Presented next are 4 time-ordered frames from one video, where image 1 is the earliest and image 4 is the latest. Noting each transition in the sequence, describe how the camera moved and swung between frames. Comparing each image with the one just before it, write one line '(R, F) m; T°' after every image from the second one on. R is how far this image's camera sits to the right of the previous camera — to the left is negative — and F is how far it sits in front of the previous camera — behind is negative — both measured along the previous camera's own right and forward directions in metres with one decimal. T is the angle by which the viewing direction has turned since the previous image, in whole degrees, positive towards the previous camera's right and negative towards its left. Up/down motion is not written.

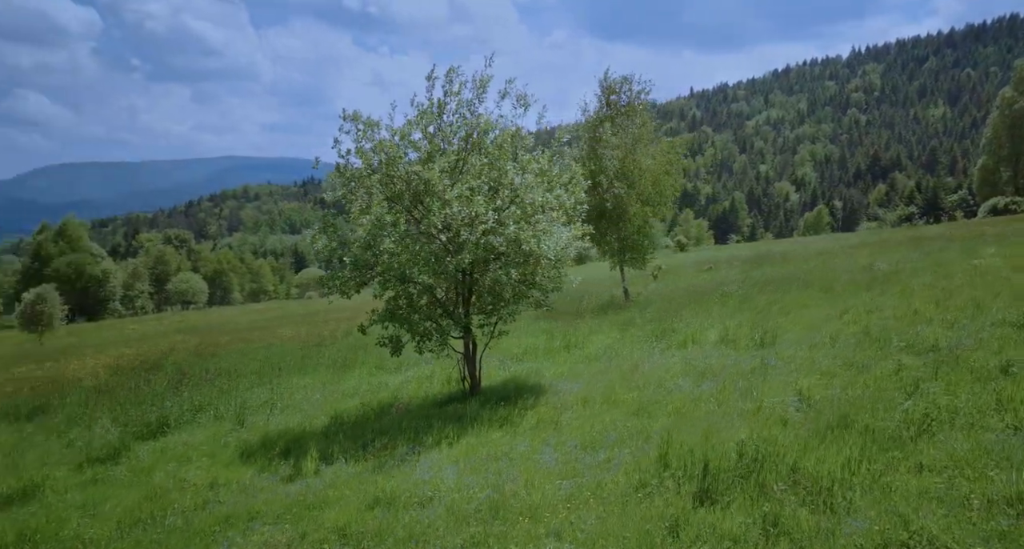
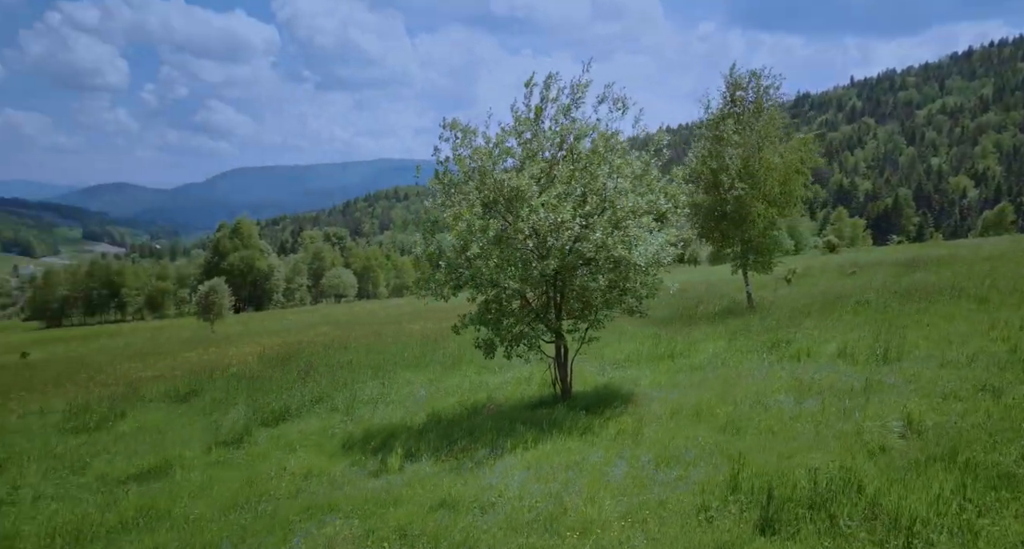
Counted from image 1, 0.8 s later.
(+1.2, +0.1) m; -10°
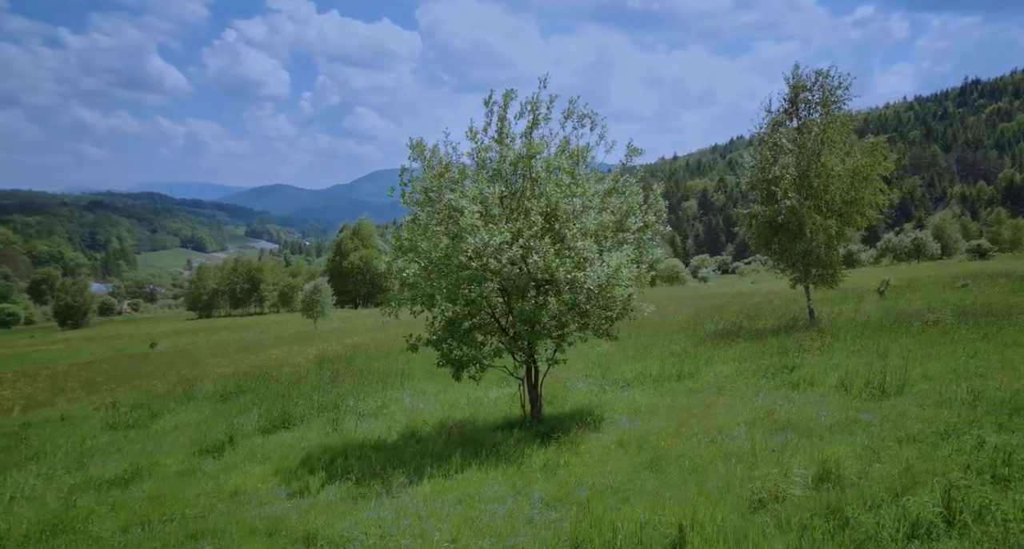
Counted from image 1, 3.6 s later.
(+4.1, +0.7) m; -9°
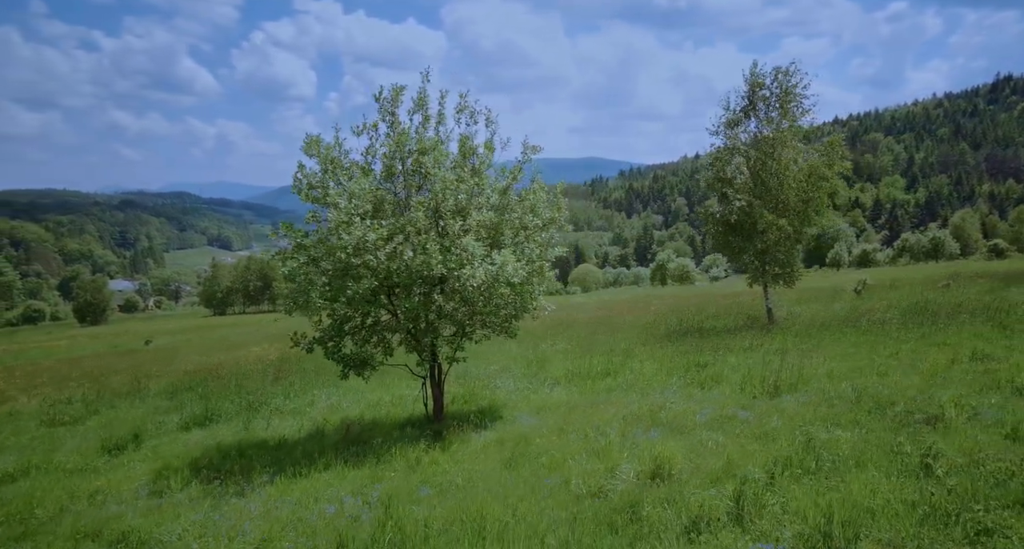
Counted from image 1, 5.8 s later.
(+3.1, +0.2) m; -1°
